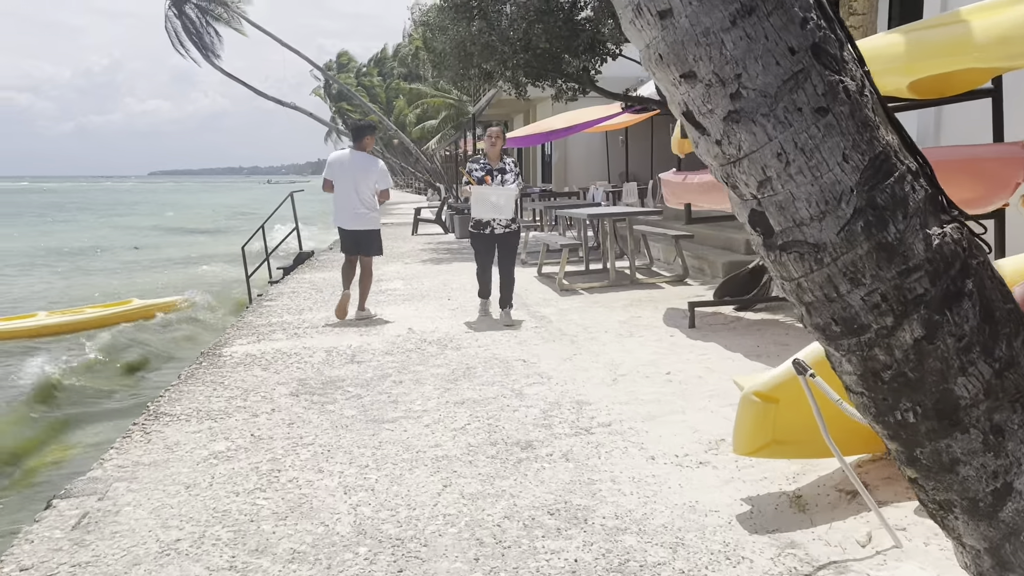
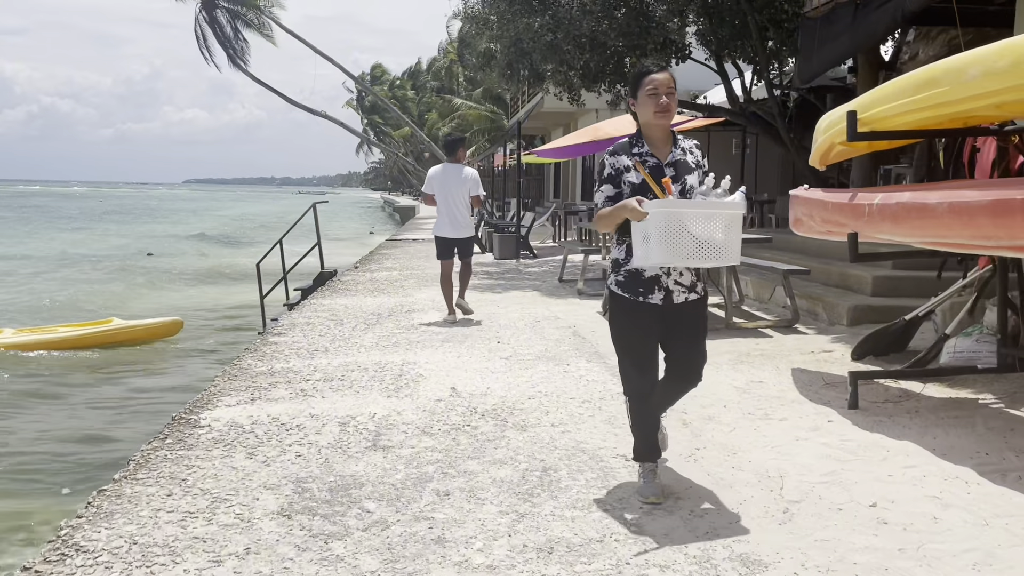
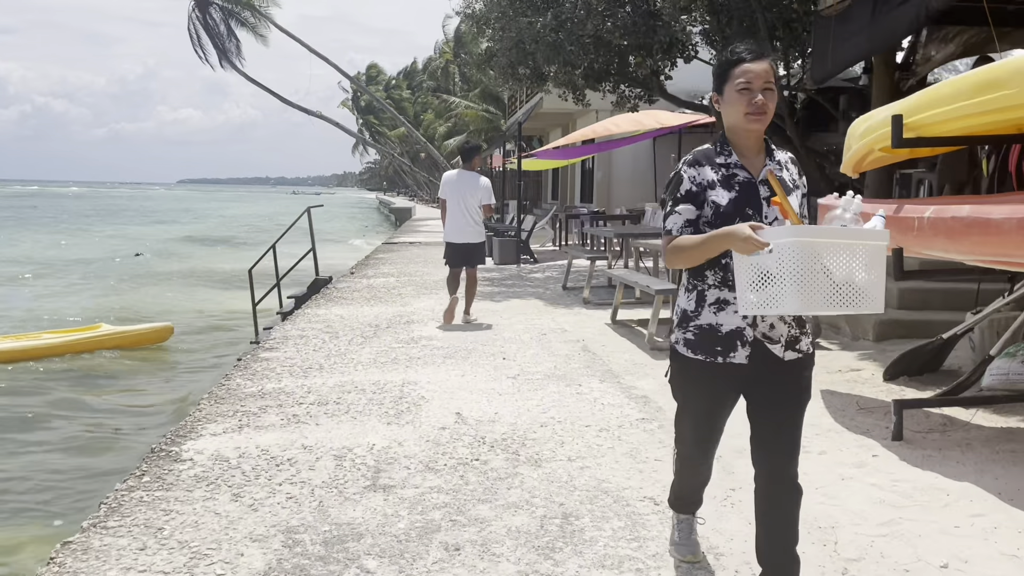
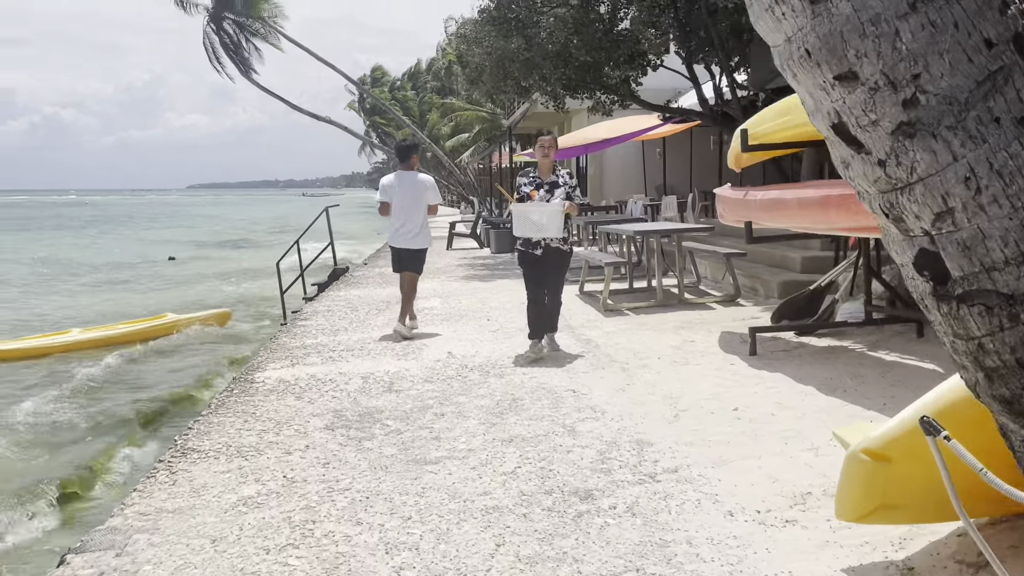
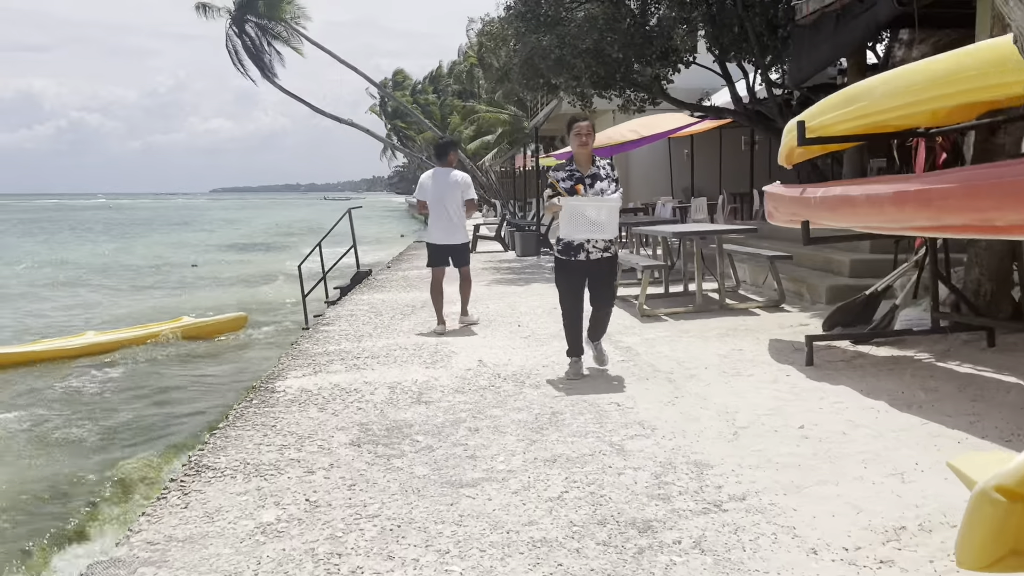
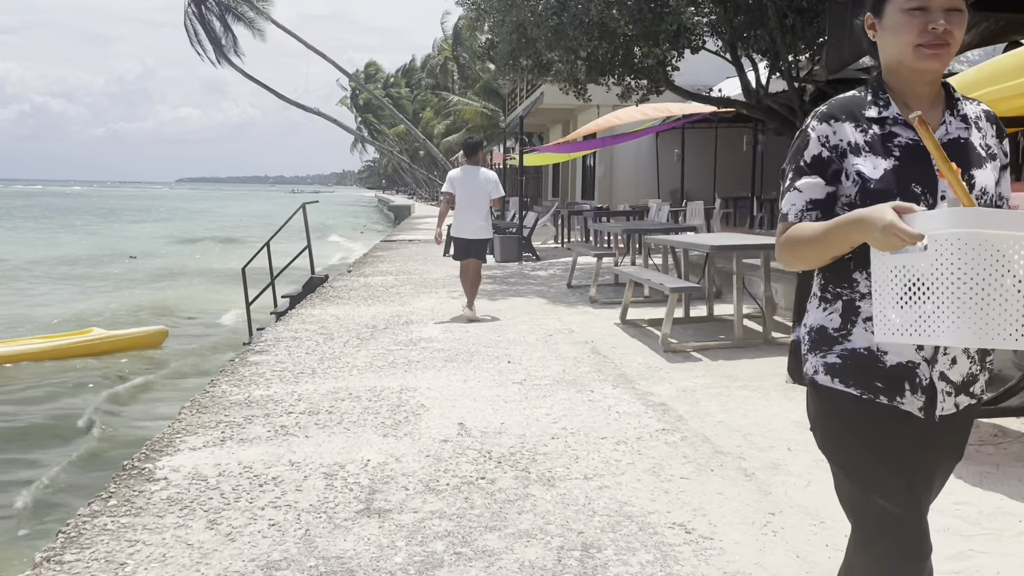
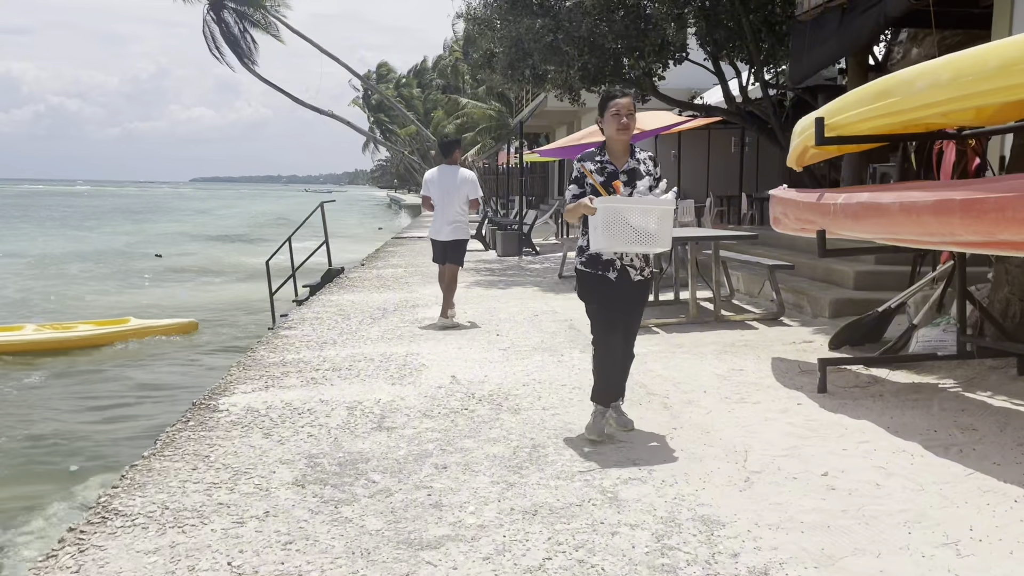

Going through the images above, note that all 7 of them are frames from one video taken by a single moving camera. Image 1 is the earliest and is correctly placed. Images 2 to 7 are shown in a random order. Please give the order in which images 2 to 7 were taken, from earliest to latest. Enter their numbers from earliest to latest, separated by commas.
4, 5, 7, 2, 3, 6
